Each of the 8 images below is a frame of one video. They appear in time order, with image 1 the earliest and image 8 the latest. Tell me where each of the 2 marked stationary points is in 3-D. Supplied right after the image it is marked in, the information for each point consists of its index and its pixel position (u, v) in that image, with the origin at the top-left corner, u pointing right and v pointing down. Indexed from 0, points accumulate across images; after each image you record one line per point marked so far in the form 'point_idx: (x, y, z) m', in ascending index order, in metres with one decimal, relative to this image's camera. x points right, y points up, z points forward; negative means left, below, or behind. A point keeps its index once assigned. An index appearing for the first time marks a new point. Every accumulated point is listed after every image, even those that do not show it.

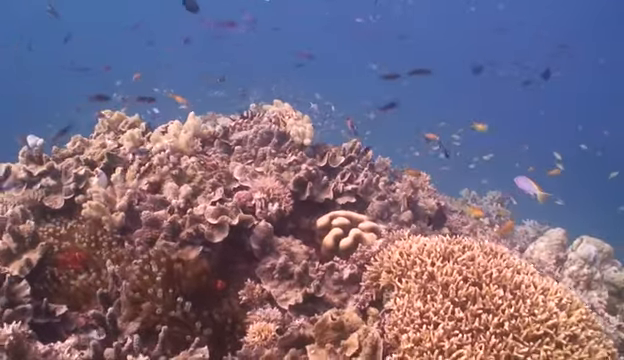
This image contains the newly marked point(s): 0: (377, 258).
0: (+0.5, -0.6, +5.1) m
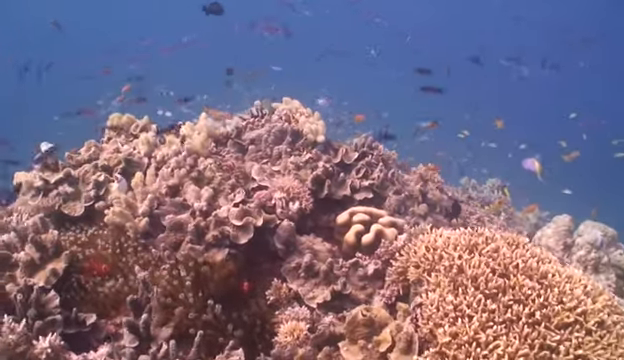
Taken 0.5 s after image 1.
0: (+0.8, -0.6, +5.1) m
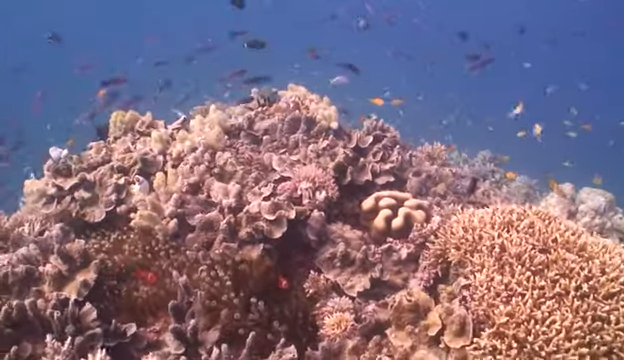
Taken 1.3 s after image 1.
0: (+1.1, -0.5, +5.1) m
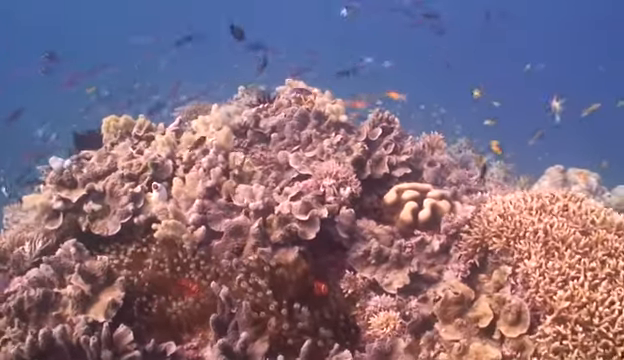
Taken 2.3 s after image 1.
0: (+1.3, -0.4, +5.0) m
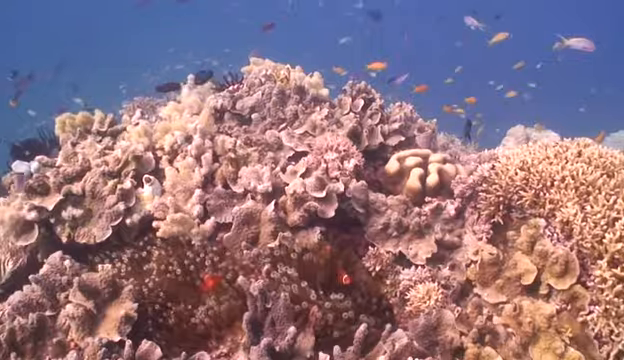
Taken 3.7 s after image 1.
0: (+1.4, 0.0, +4.8) m
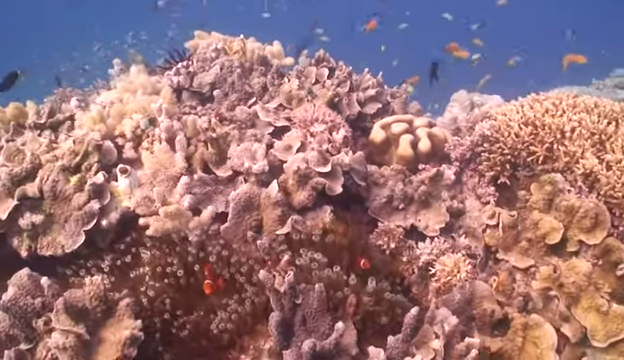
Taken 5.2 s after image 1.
0: (+1.3, +0.3, +4.5) m
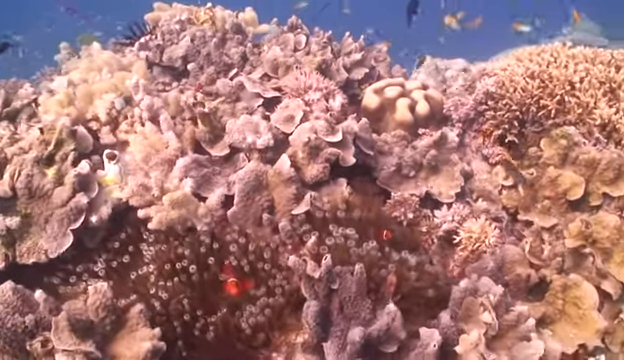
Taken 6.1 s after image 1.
0: (+1.3, +0.6, +4.2) m
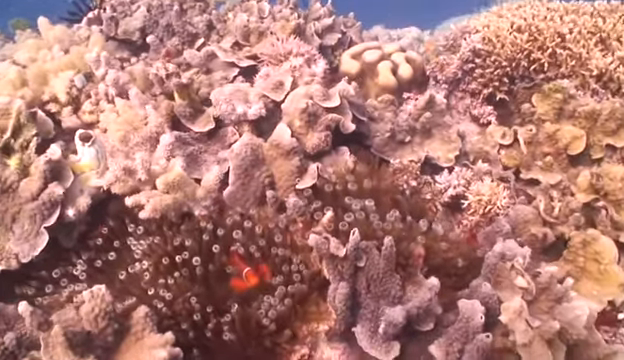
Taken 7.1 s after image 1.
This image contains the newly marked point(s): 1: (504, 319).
0: (+1.1, +0.8, +4.0) m
1: (+0.8, -0.6, +2.5) m
